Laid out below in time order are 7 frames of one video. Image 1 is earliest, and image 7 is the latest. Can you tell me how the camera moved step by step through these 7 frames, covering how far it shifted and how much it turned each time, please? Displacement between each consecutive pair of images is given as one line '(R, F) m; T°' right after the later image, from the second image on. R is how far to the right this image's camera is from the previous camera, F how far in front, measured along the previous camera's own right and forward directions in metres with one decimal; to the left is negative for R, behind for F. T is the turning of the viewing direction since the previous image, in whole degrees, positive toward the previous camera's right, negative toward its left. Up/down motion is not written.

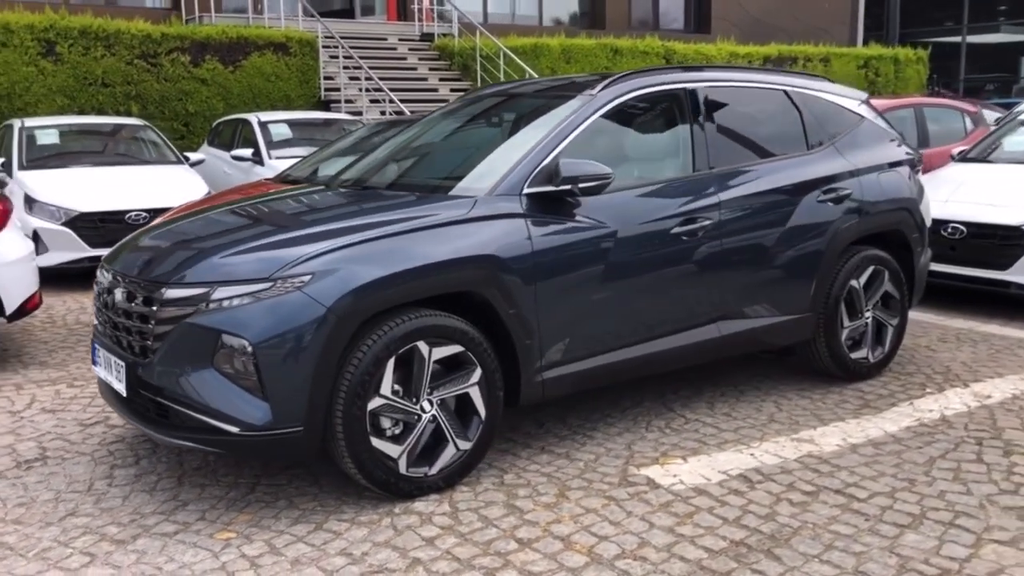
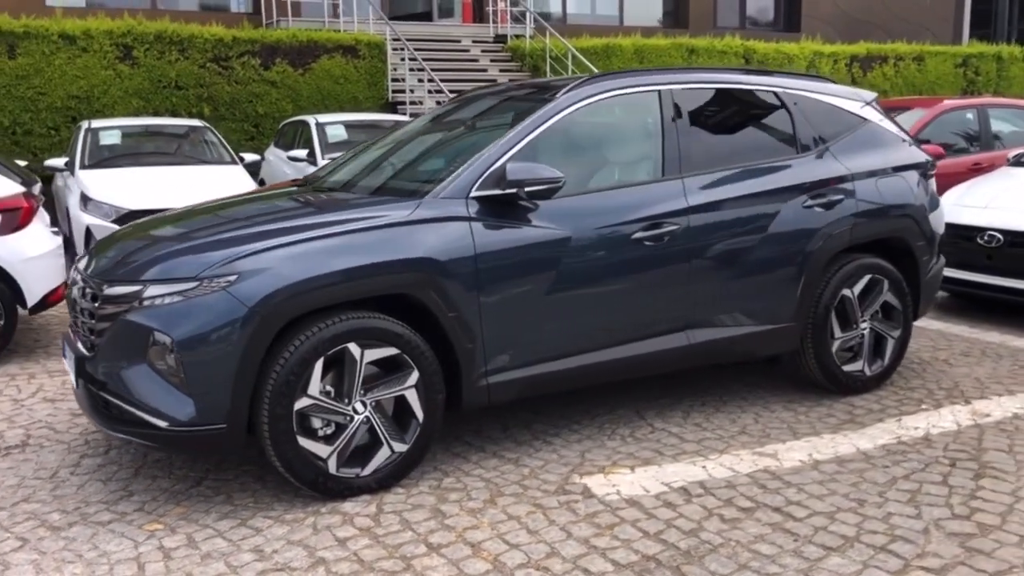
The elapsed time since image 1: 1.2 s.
(+0.7, +0.1) m; -6°
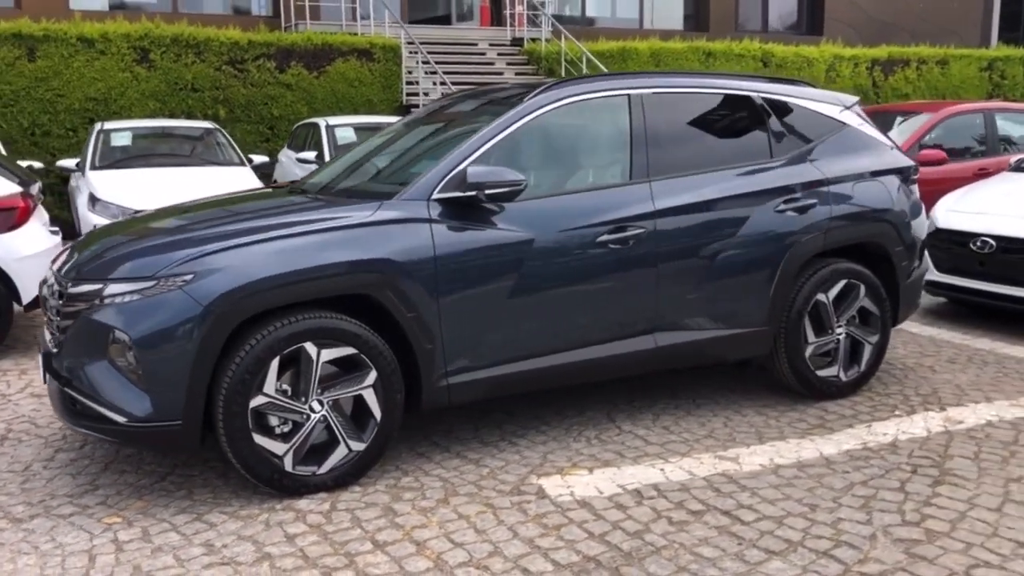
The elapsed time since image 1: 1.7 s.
(+0.3, 0.0) m; -2°
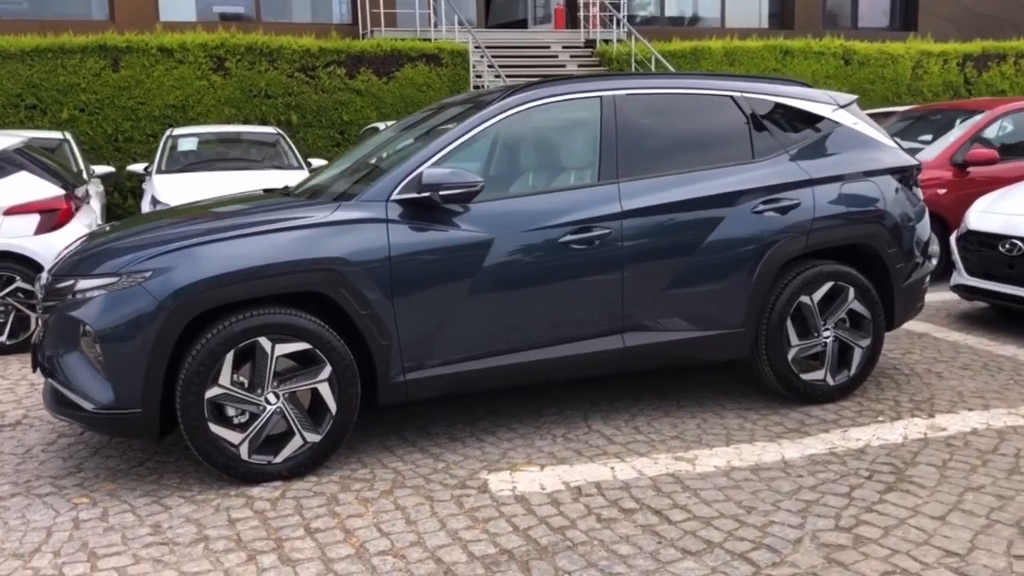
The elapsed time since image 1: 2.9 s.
(+0.7, -0.1) m; -6°
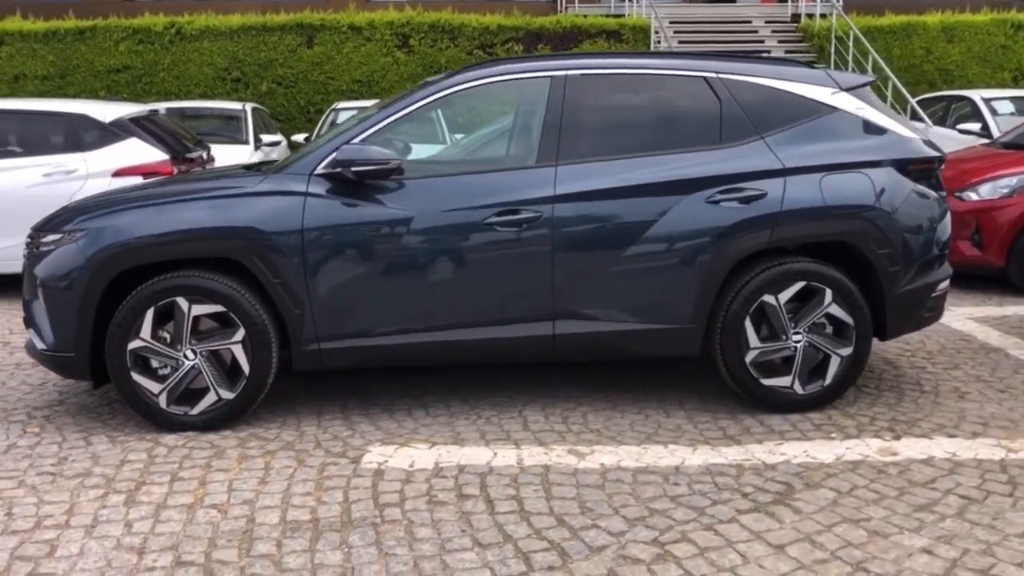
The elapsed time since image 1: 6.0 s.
(+1.6, +0.2) m; -16°
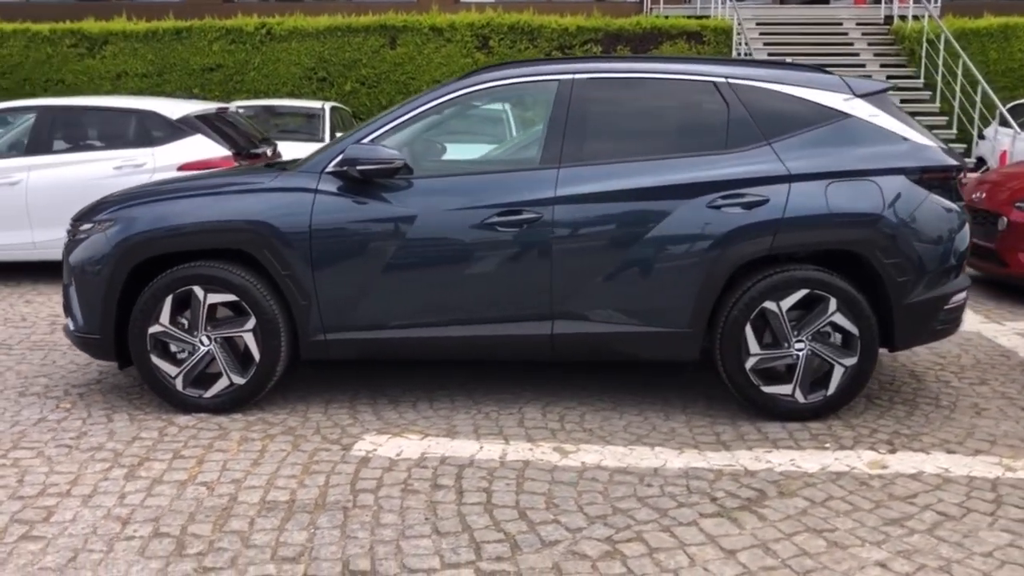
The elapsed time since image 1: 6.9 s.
(+0.5, -0.1) m; -6°
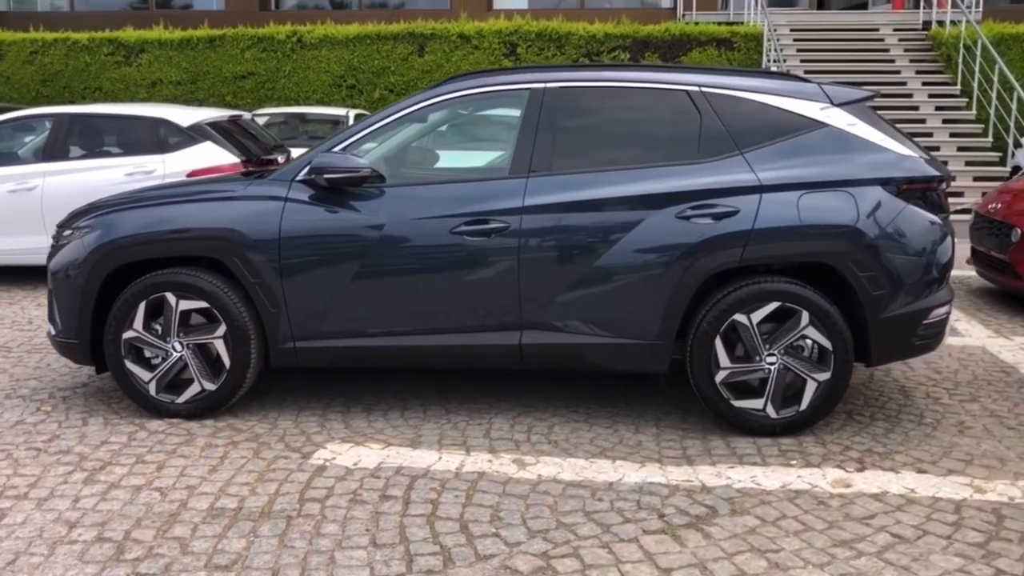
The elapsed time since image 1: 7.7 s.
(+0.4, 0.0) m; -3°
